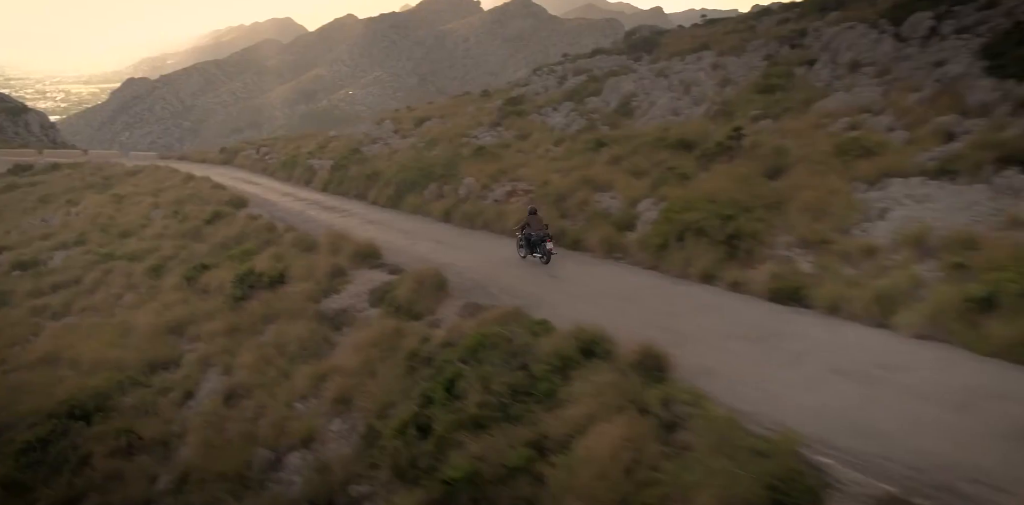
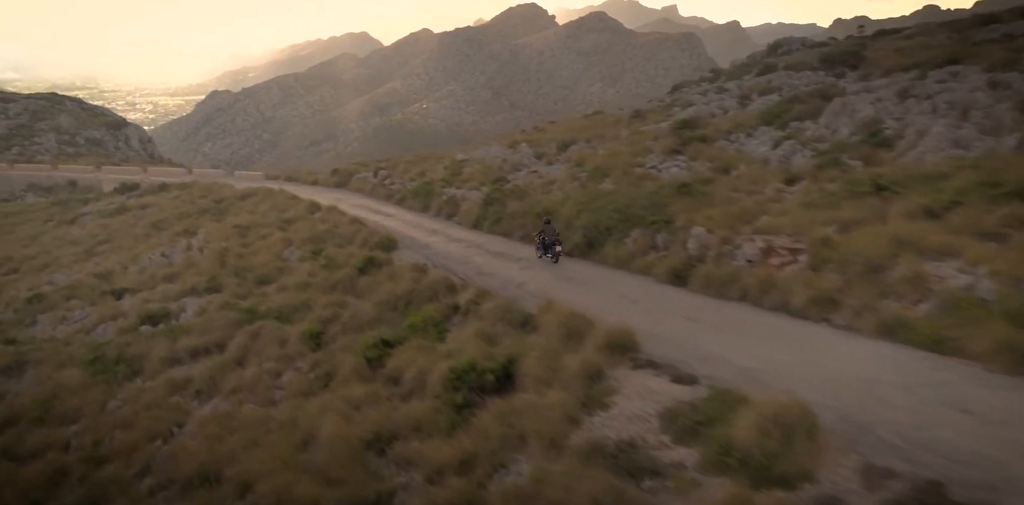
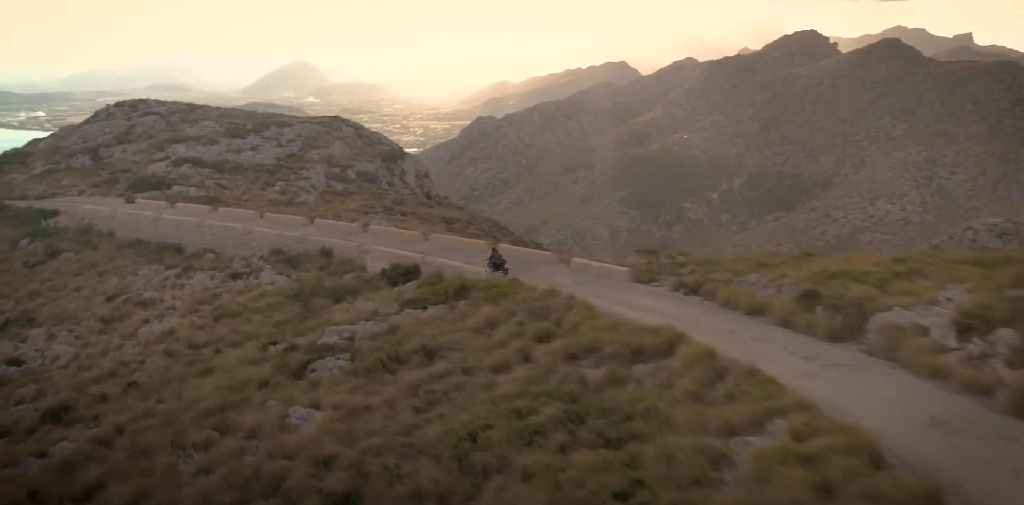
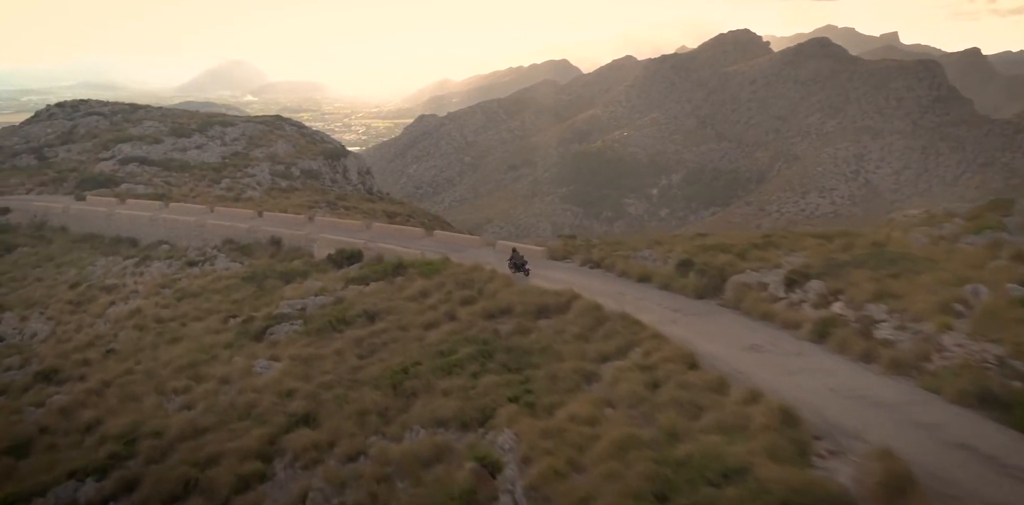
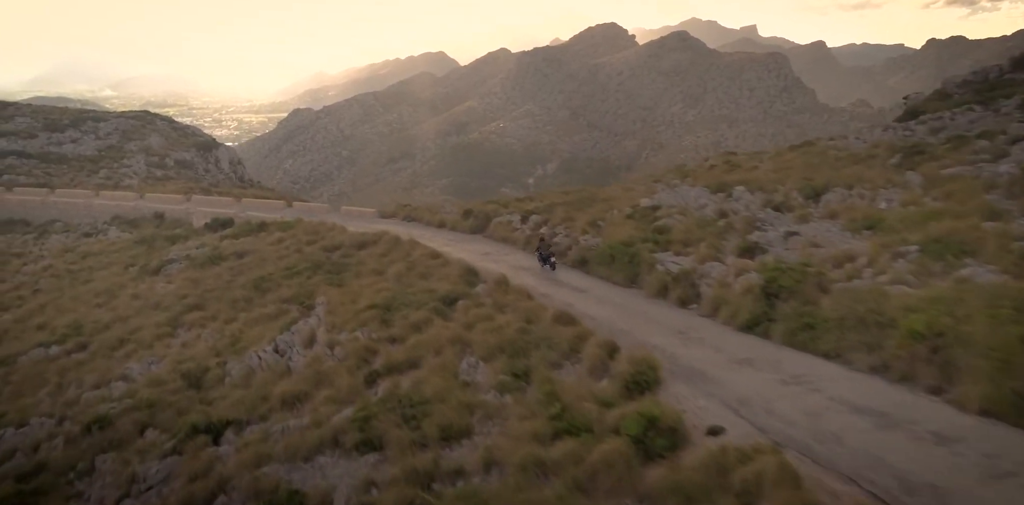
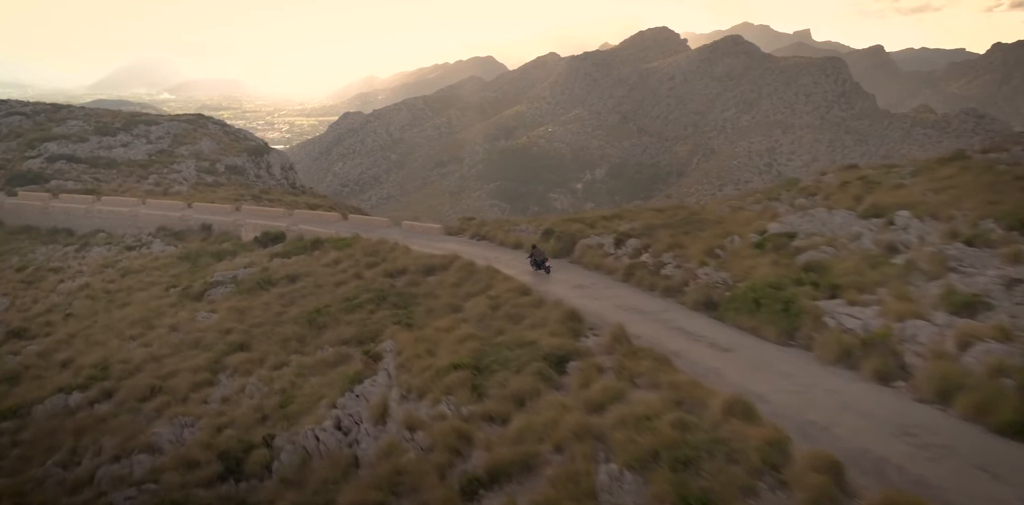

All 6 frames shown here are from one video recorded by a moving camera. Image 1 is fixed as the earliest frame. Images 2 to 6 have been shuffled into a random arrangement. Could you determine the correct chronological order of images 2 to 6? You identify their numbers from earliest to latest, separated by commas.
2, 5, 6, 4, 3
